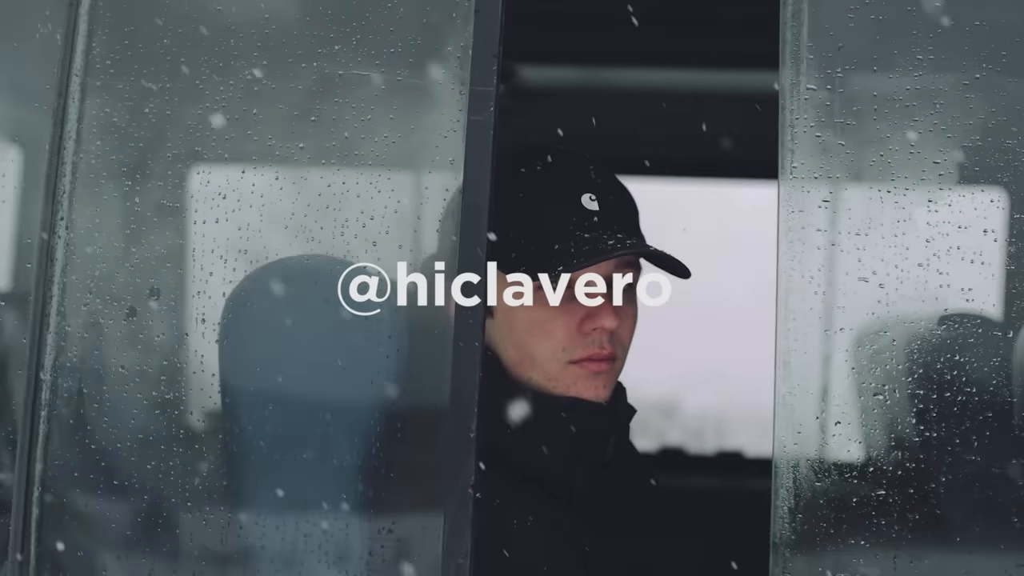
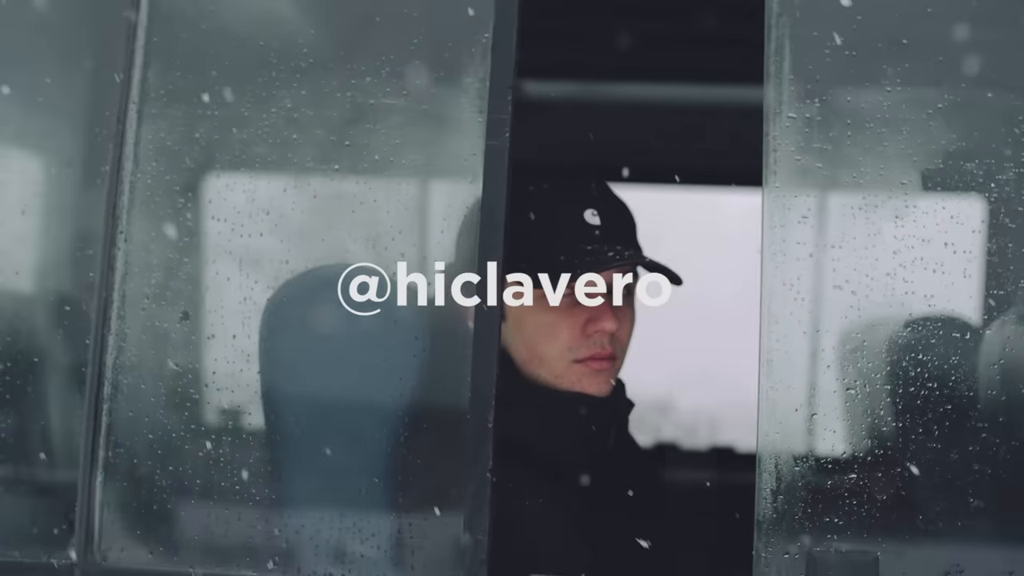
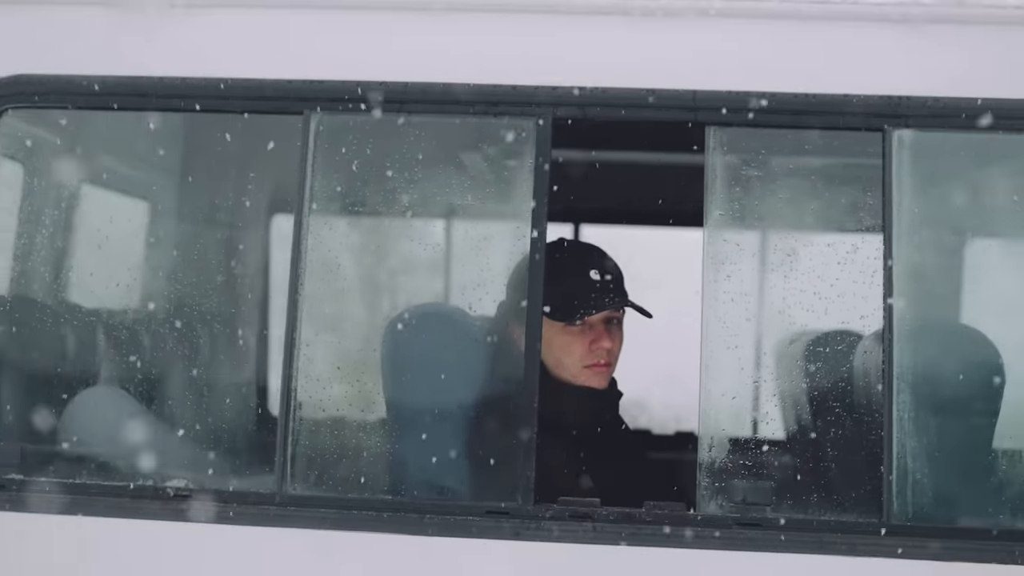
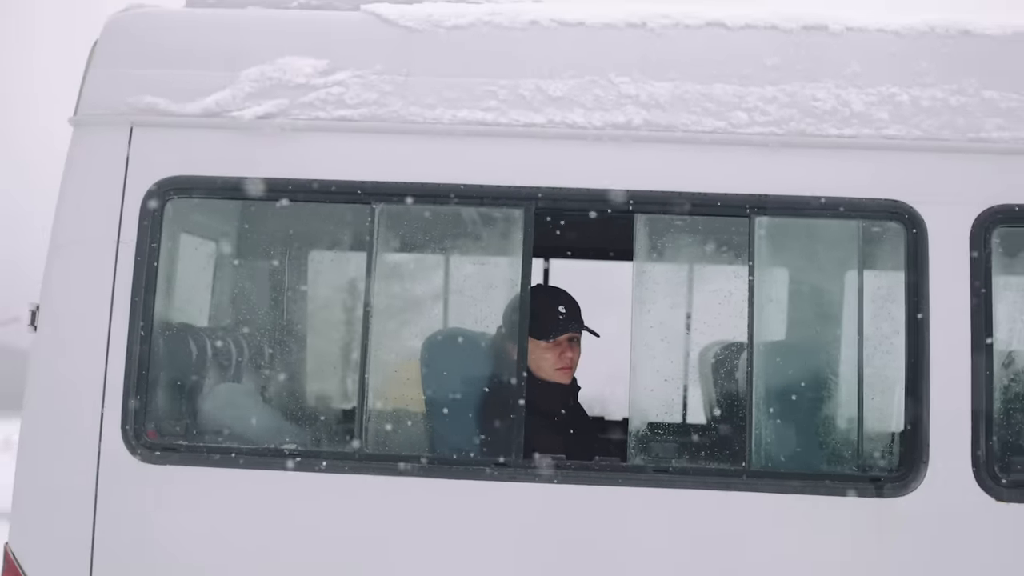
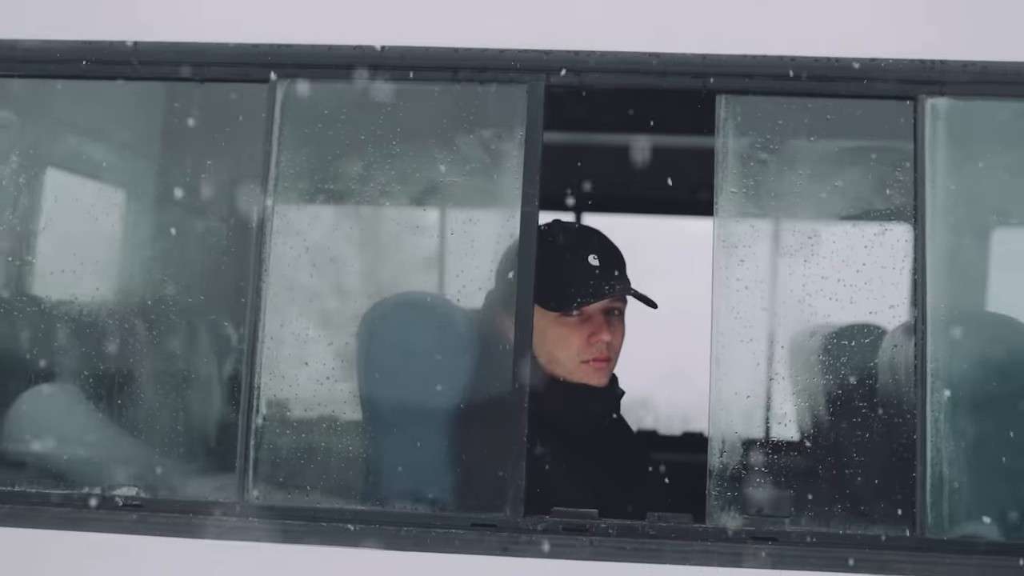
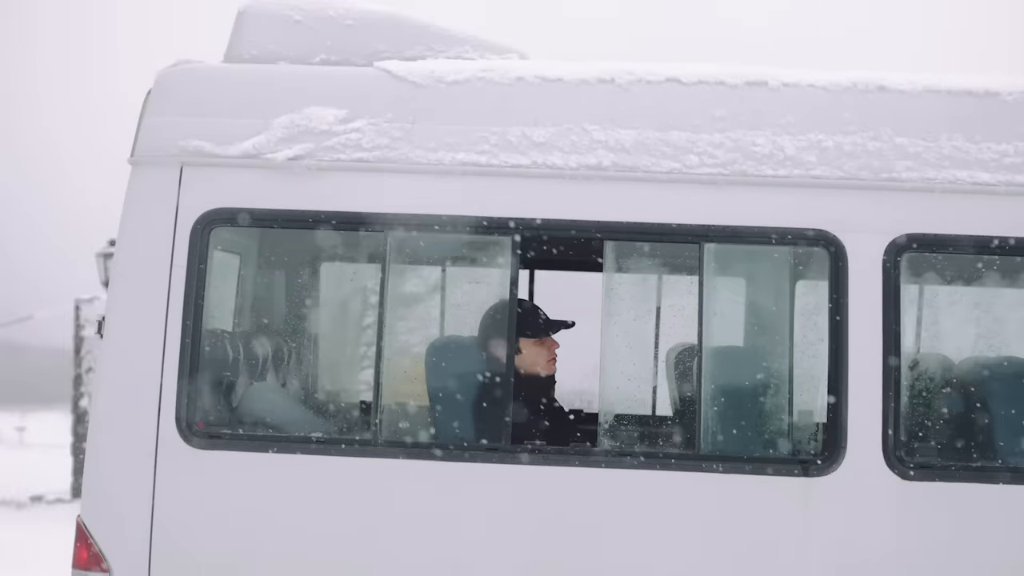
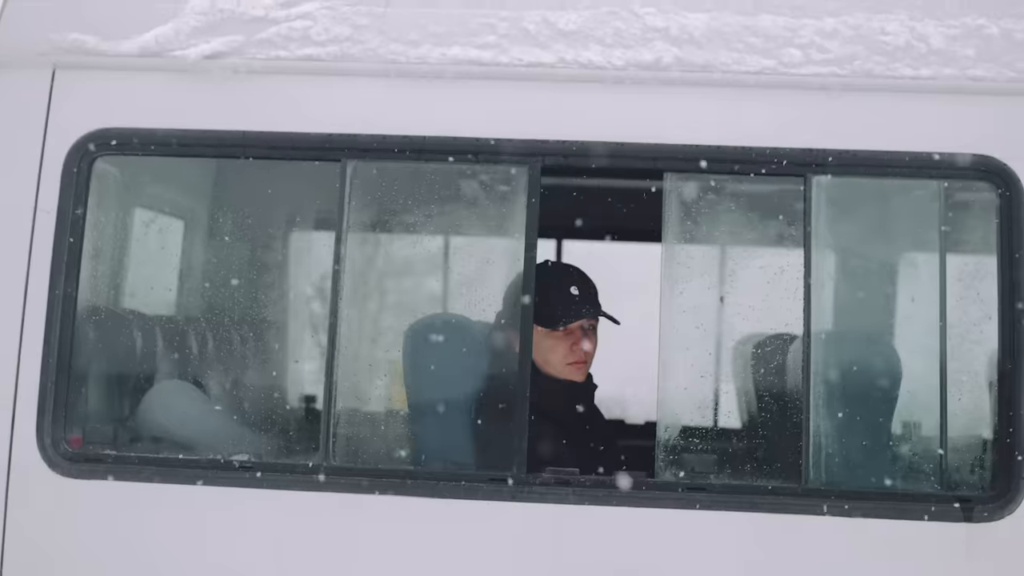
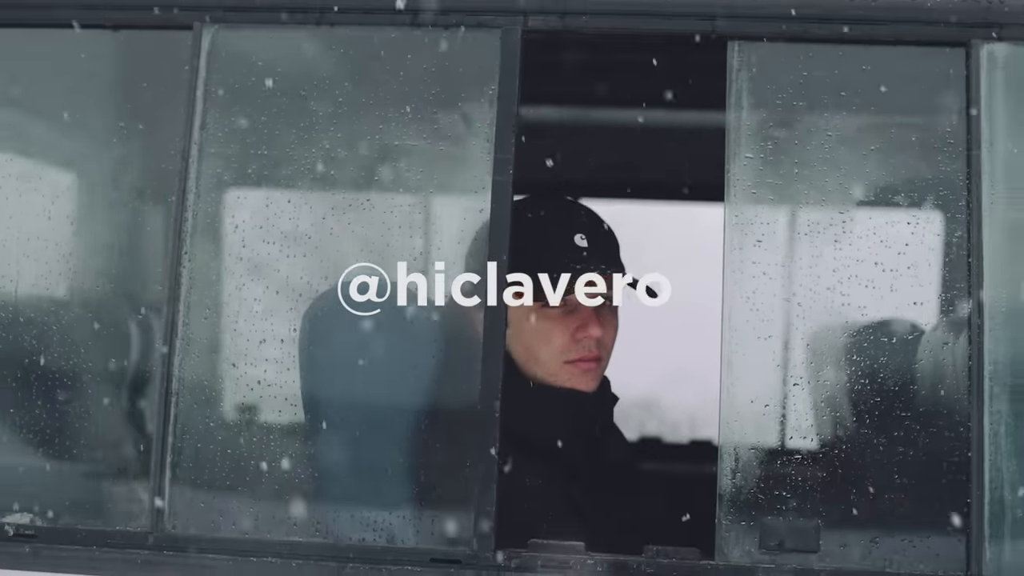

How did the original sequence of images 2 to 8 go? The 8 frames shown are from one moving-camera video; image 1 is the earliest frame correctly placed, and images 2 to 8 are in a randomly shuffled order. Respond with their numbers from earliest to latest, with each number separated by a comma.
2, 8, 5, 3, 7, 4, 6
